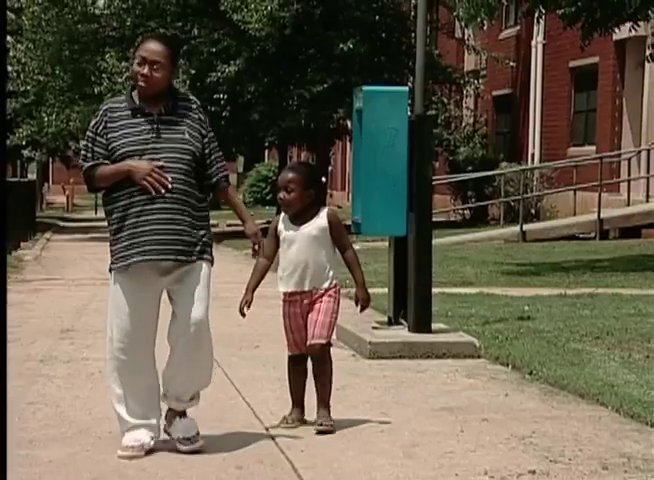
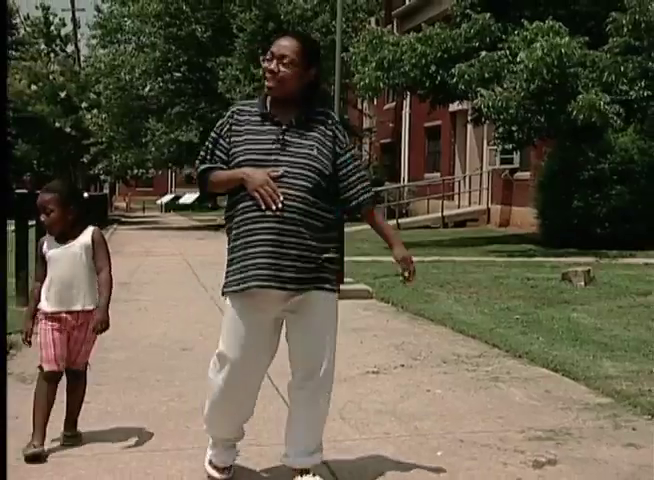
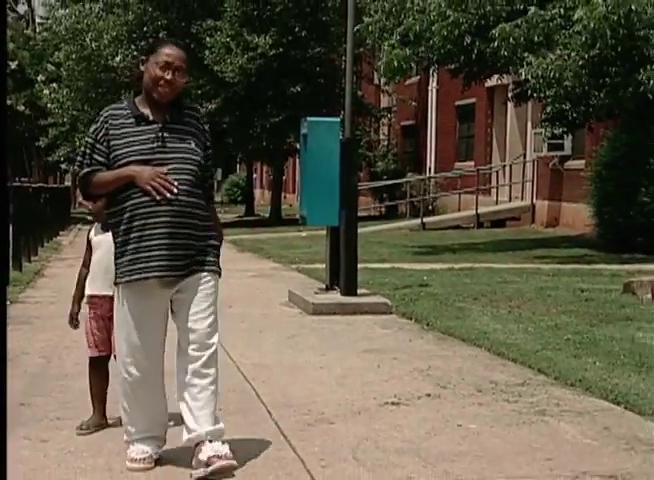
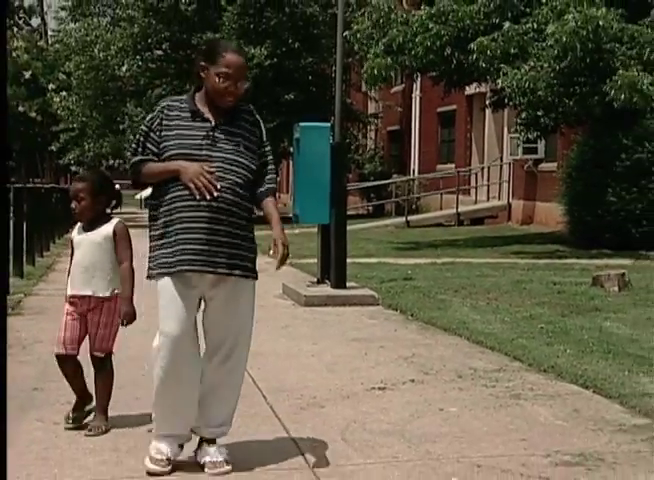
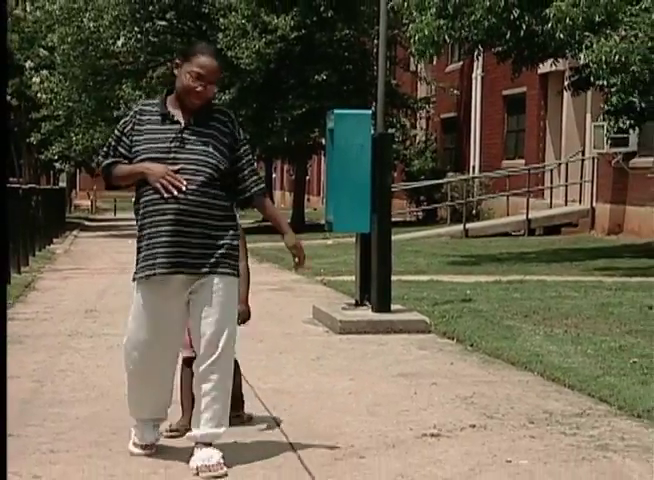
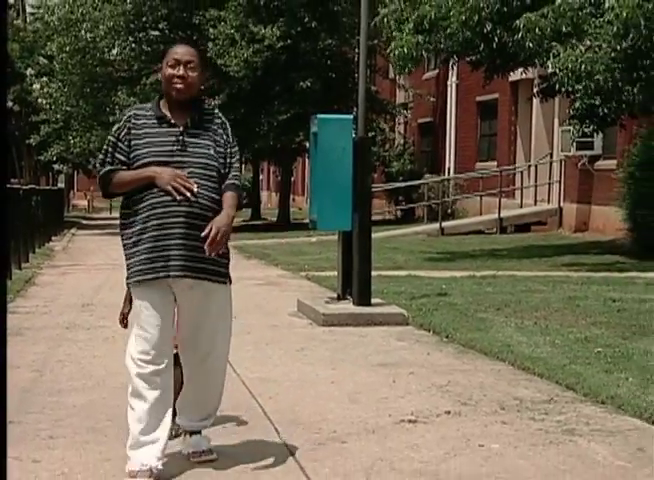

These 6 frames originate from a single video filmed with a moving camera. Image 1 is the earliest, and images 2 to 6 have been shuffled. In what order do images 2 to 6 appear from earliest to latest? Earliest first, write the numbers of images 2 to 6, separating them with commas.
5, 6, 3, 4, 2
